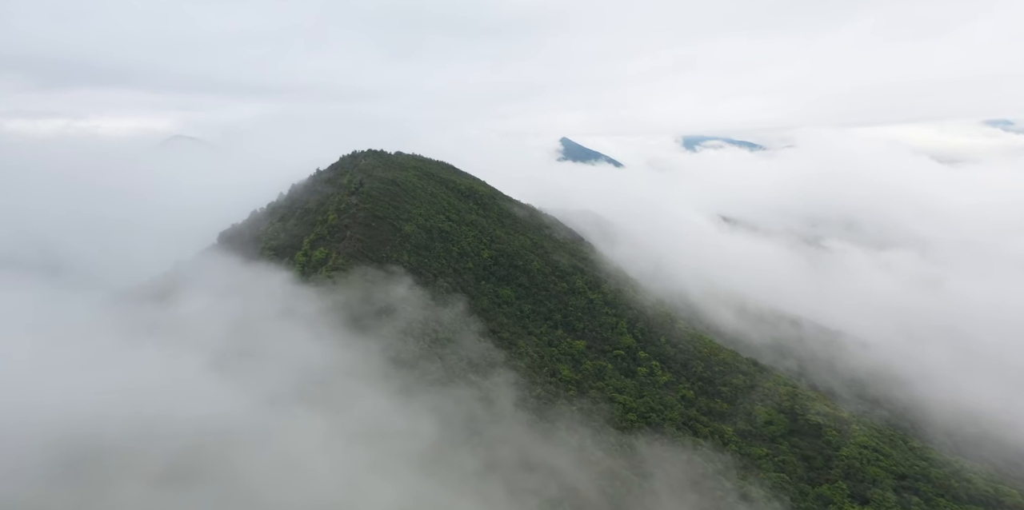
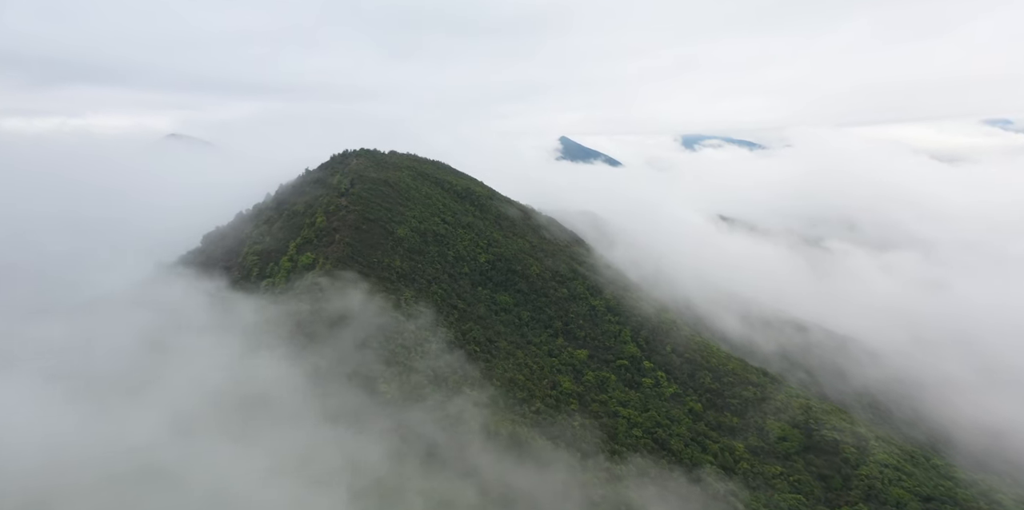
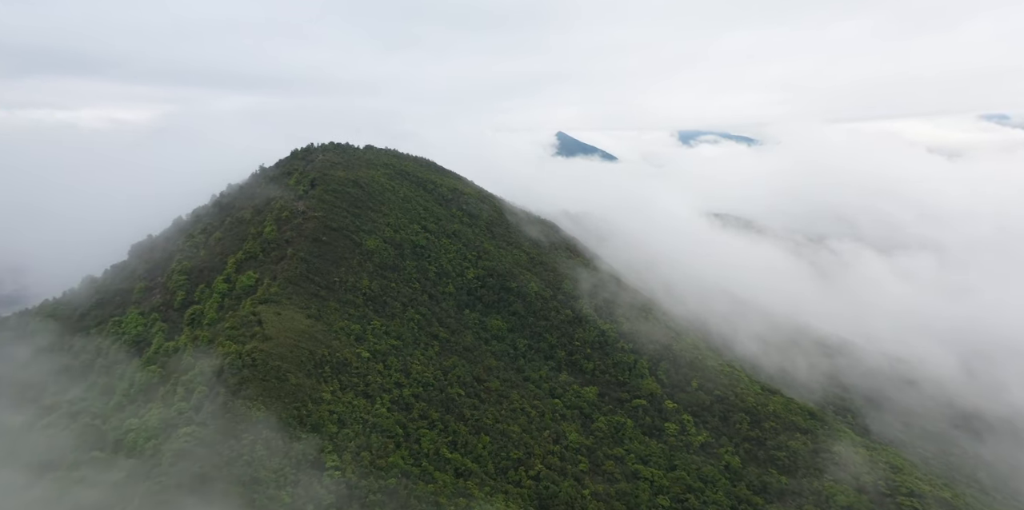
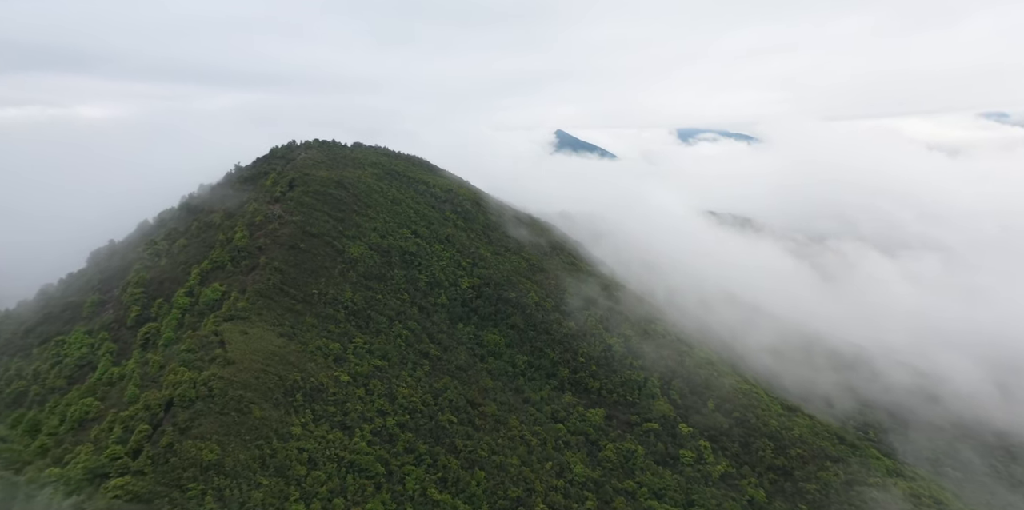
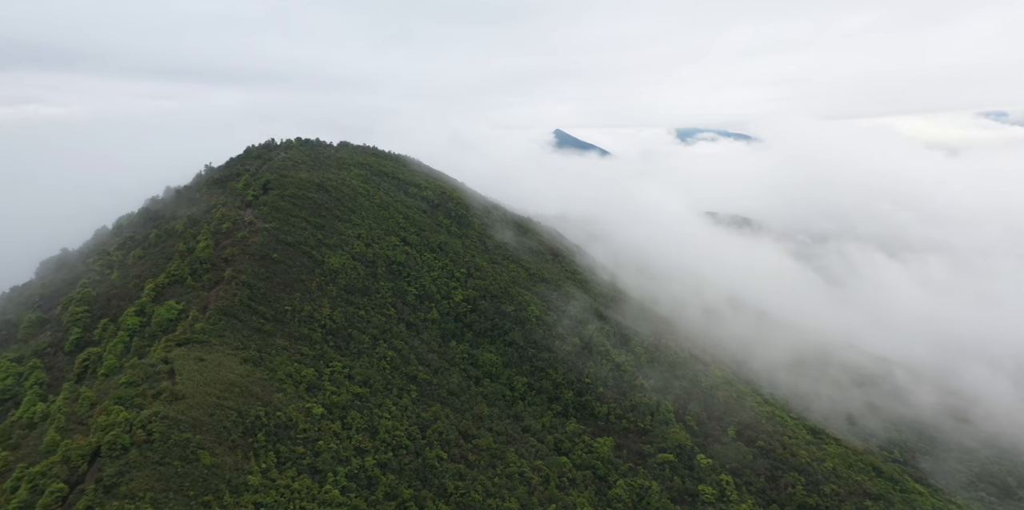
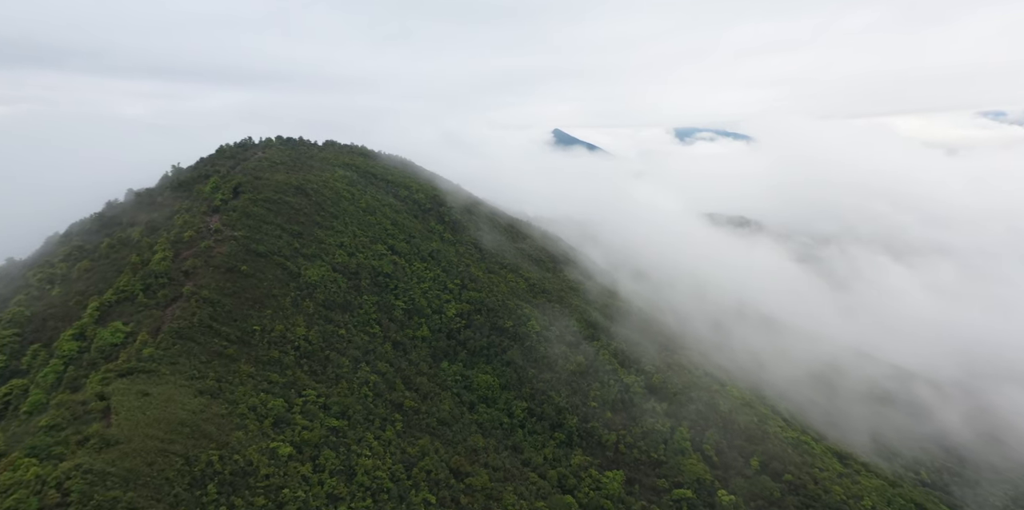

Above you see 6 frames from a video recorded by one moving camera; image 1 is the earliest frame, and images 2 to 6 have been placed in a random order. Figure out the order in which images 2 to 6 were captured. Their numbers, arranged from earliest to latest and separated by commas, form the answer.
2, 3, 4, 5, 6
